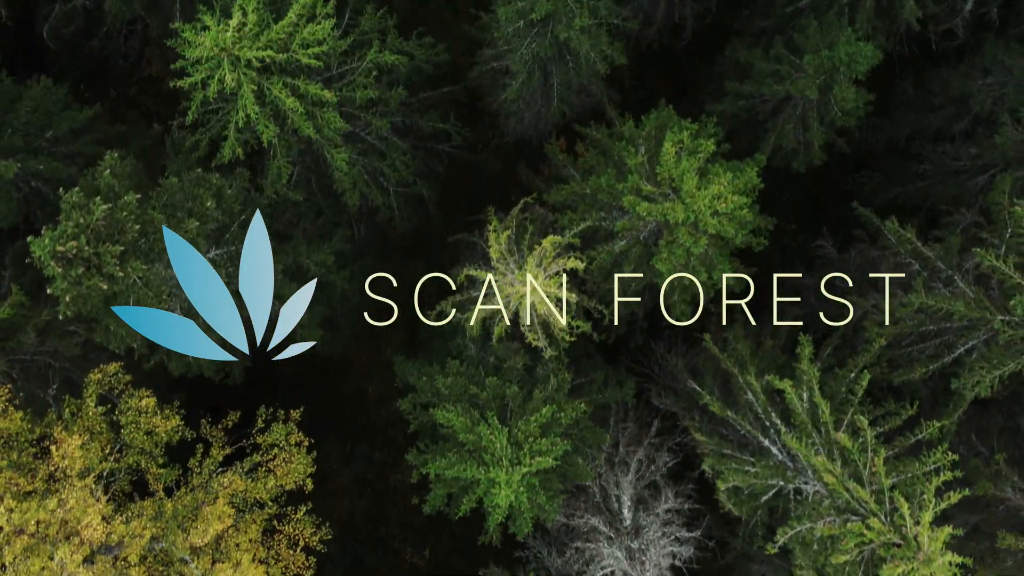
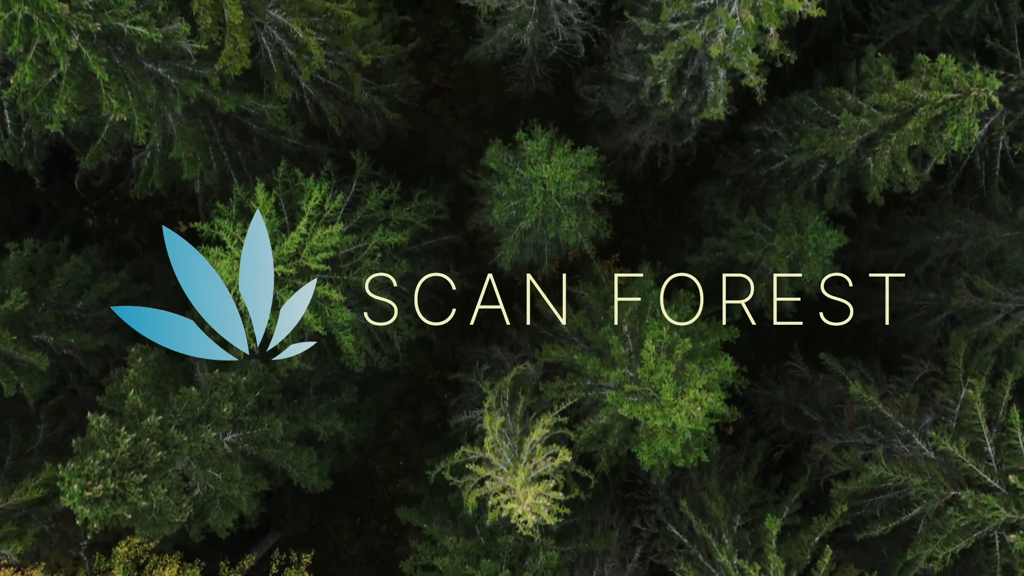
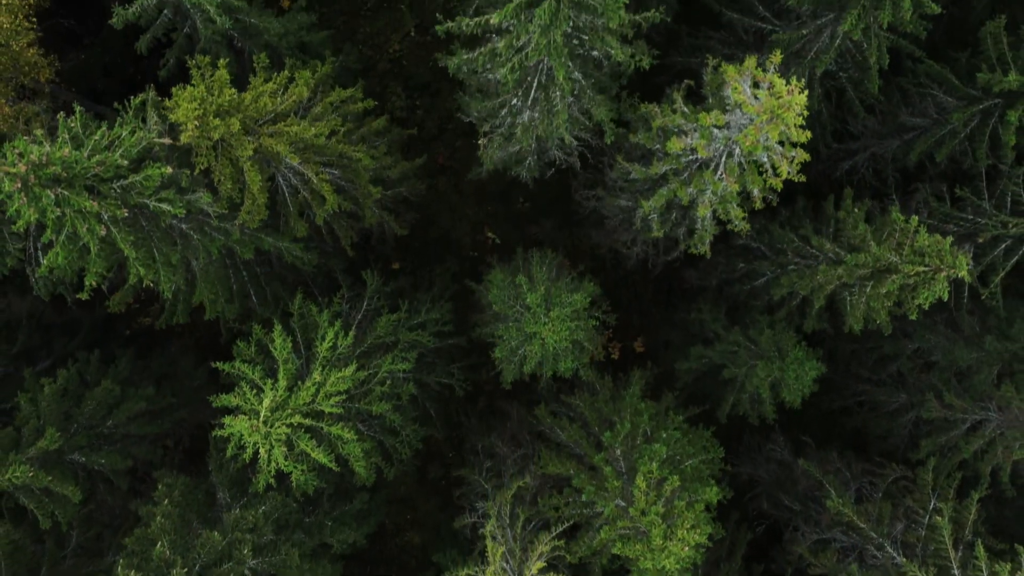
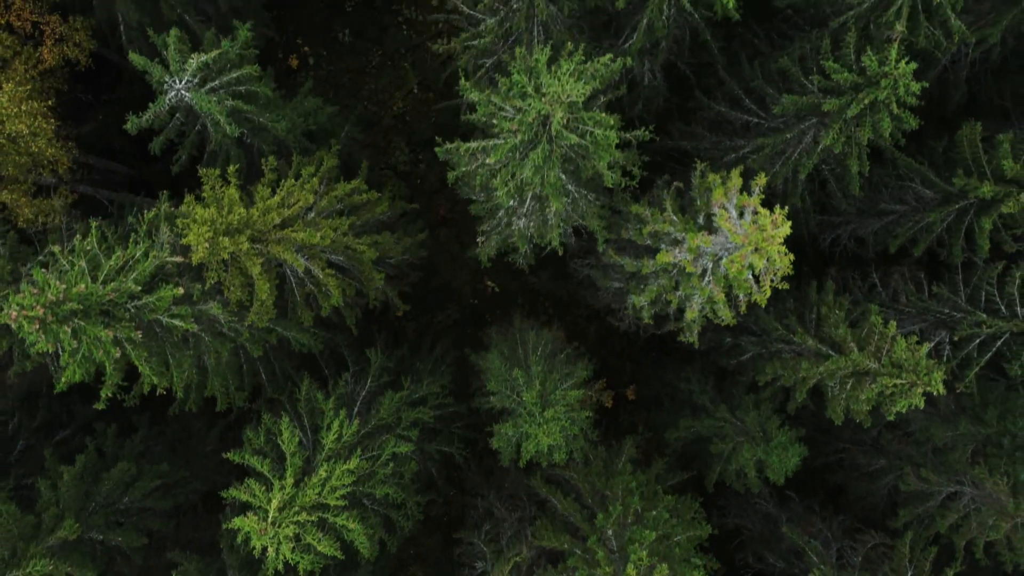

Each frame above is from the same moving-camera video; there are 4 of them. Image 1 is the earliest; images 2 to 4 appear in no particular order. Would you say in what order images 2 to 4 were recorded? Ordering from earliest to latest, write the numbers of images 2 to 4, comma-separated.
2, 3, 4
